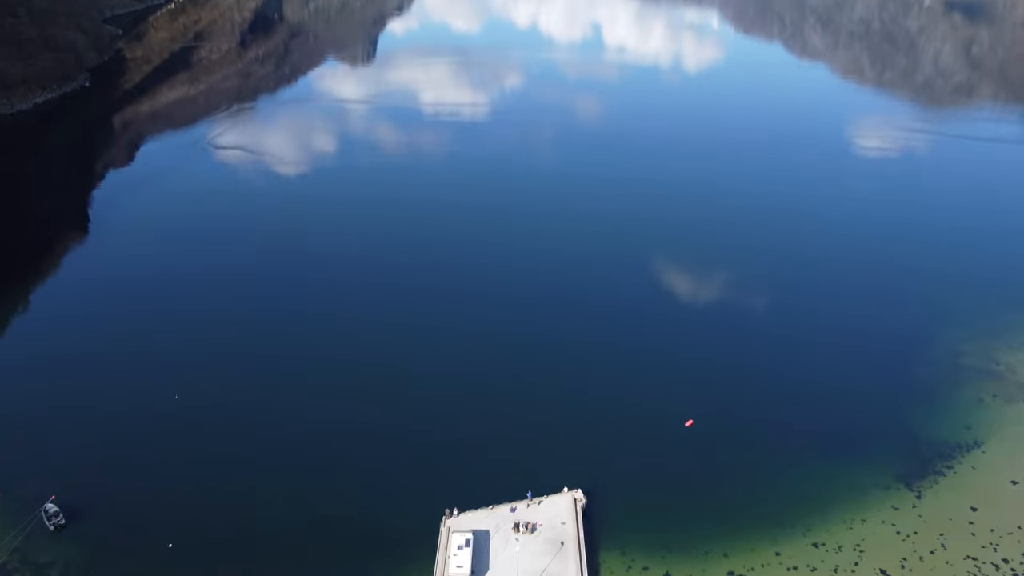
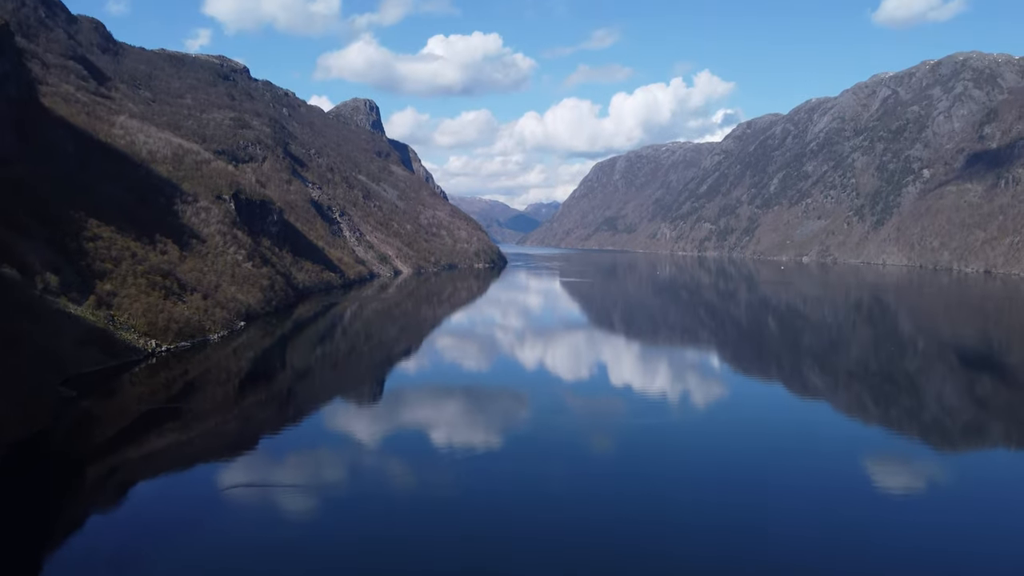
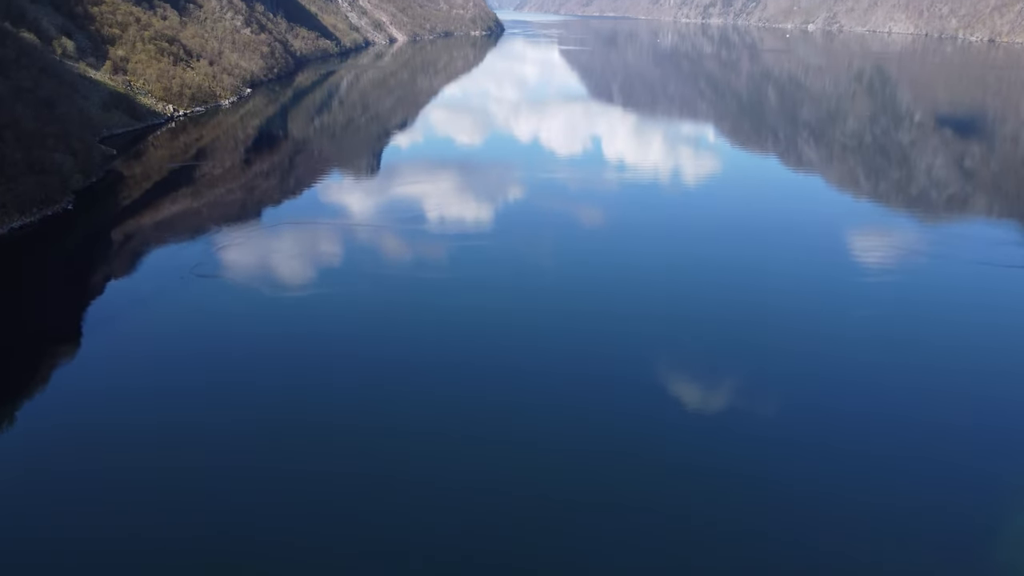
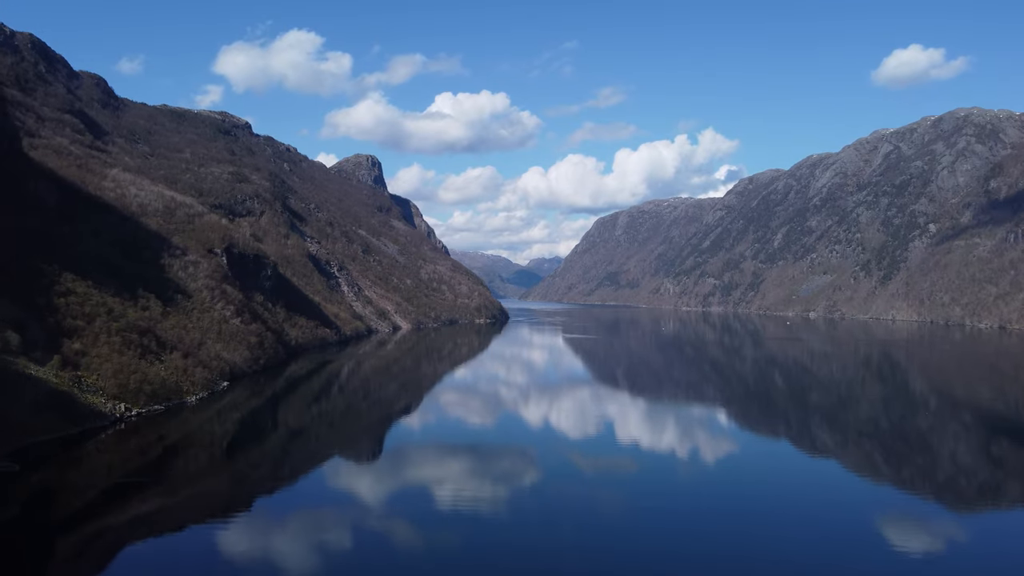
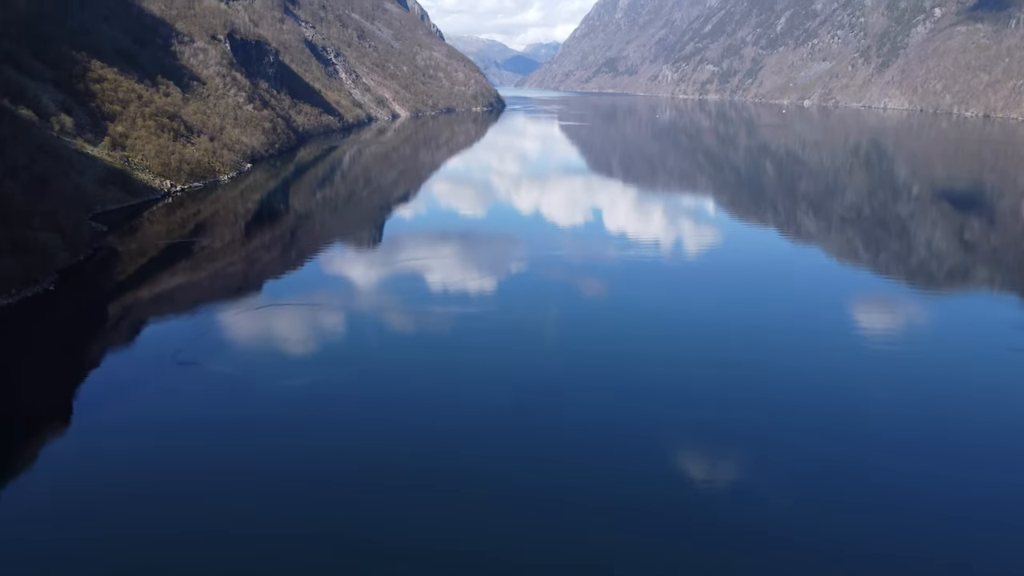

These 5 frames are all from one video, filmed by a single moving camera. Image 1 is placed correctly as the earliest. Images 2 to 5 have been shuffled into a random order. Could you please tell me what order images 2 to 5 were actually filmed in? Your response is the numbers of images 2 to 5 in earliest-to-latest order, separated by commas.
3, 5, 2, 4
